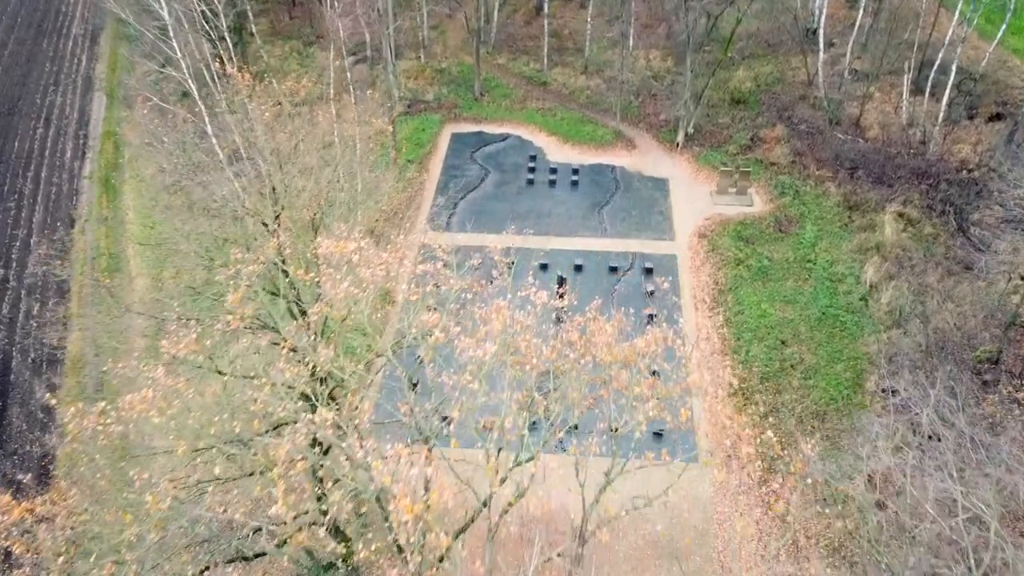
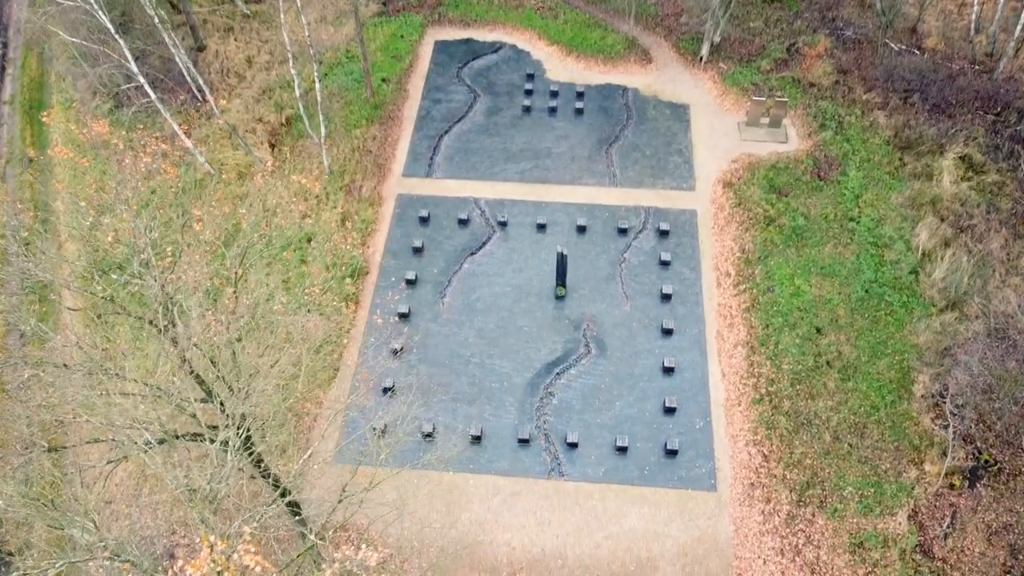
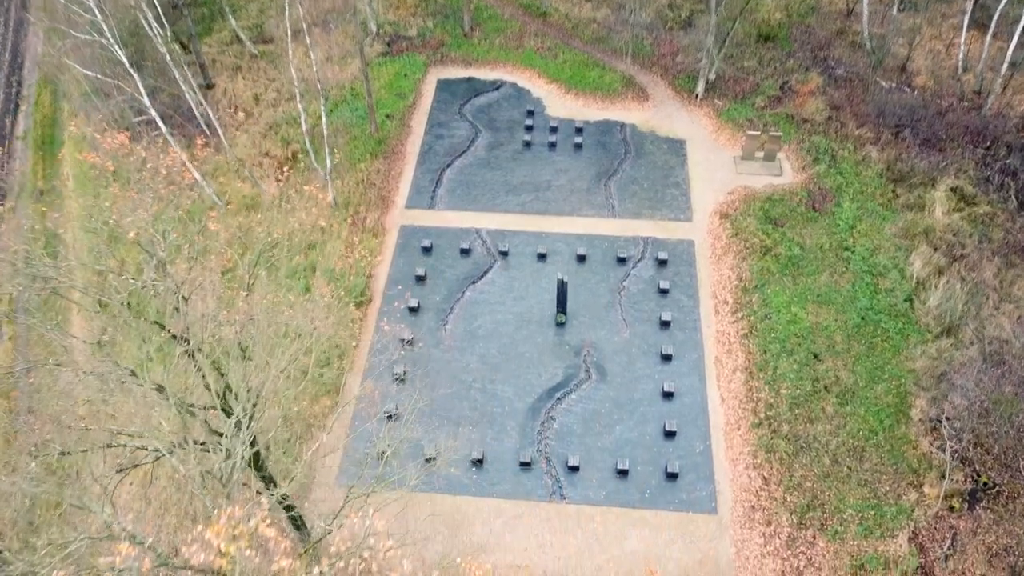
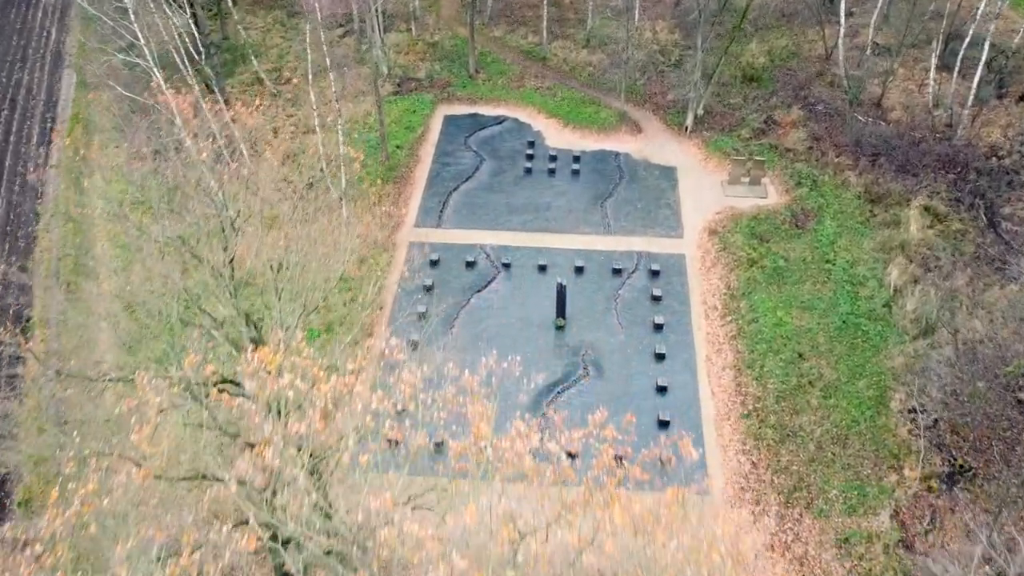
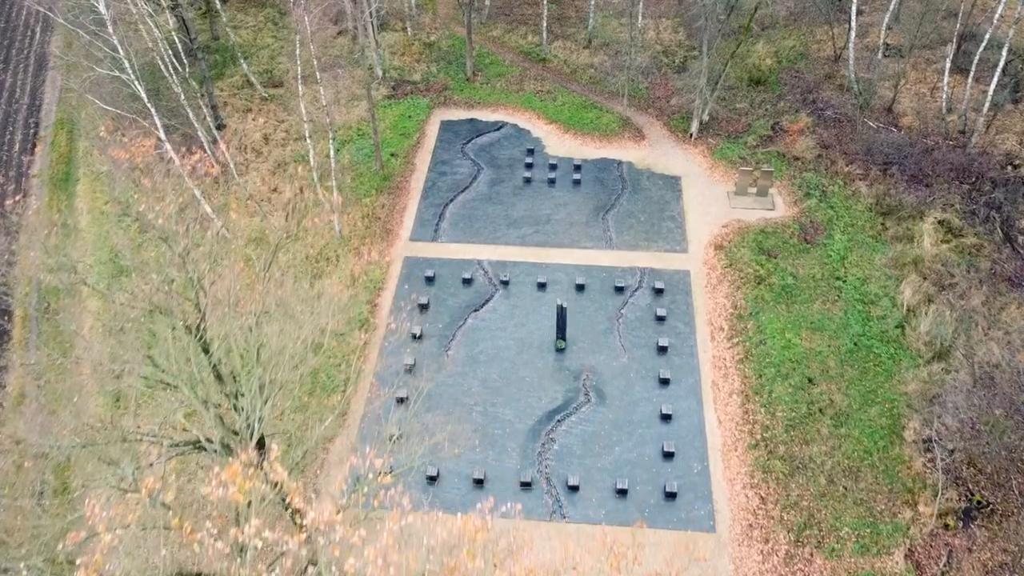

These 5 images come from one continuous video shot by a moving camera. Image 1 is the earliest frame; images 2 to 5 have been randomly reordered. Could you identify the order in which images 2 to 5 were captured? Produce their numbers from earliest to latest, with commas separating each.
4, 5, 3, 2
